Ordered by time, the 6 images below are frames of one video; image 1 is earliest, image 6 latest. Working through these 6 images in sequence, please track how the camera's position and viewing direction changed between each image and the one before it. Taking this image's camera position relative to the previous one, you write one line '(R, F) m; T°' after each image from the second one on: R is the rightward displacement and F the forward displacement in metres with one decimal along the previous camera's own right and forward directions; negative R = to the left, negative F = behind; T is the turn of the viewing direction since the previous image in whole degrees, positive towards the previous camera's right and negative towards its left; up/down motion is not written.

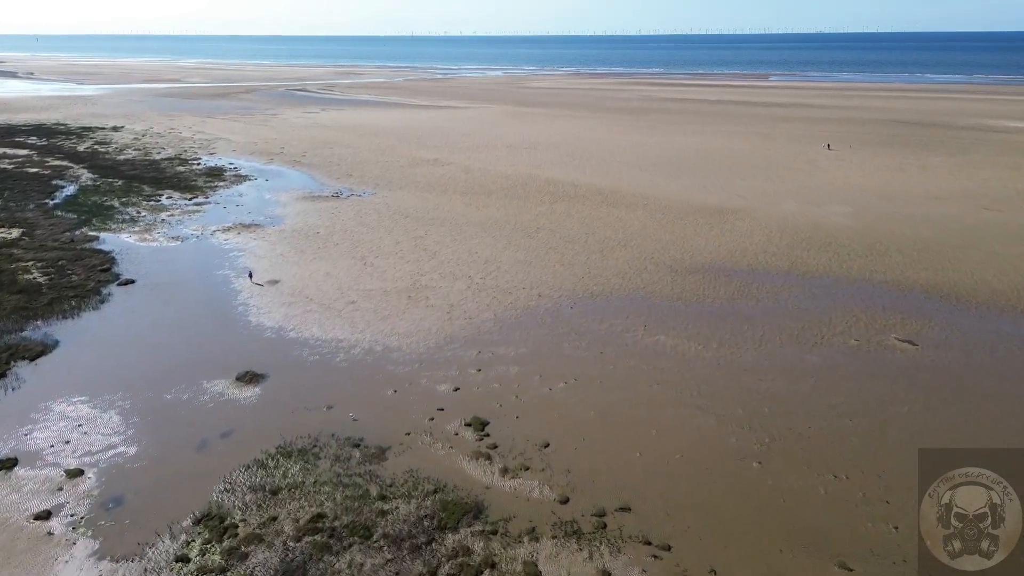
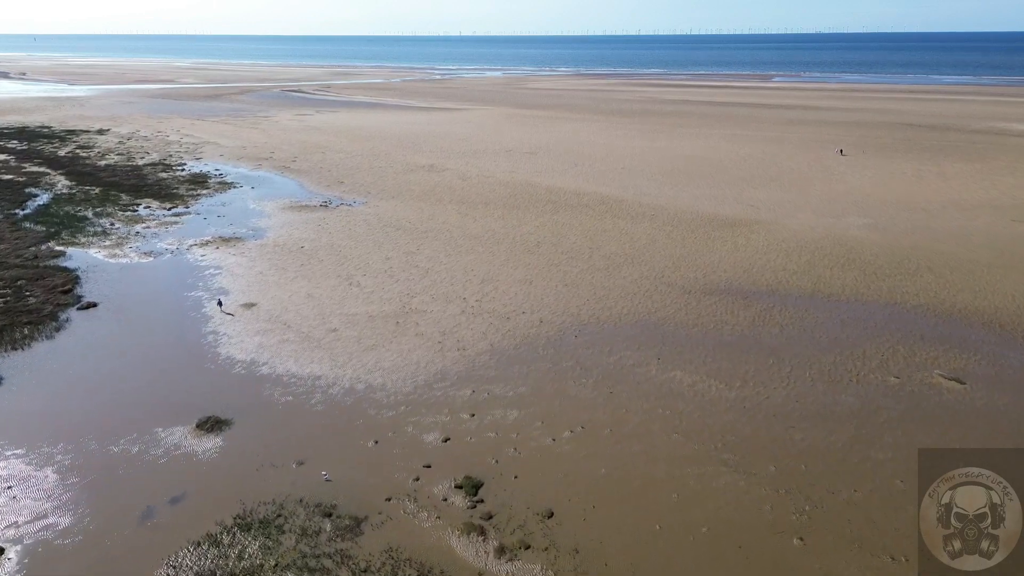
(0.0, +1.0) m; 0°
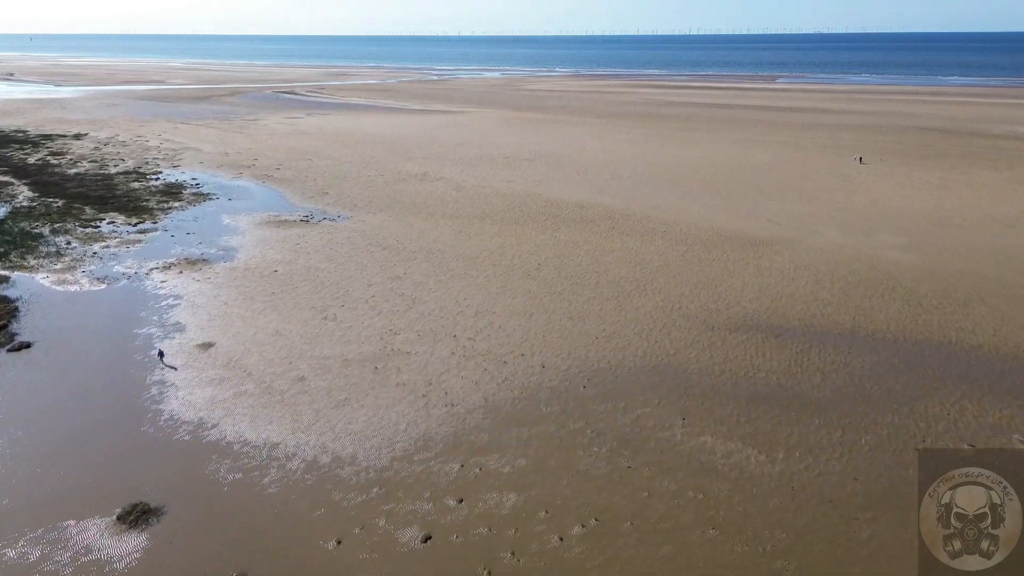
(0.0, +1.4) m; 0°
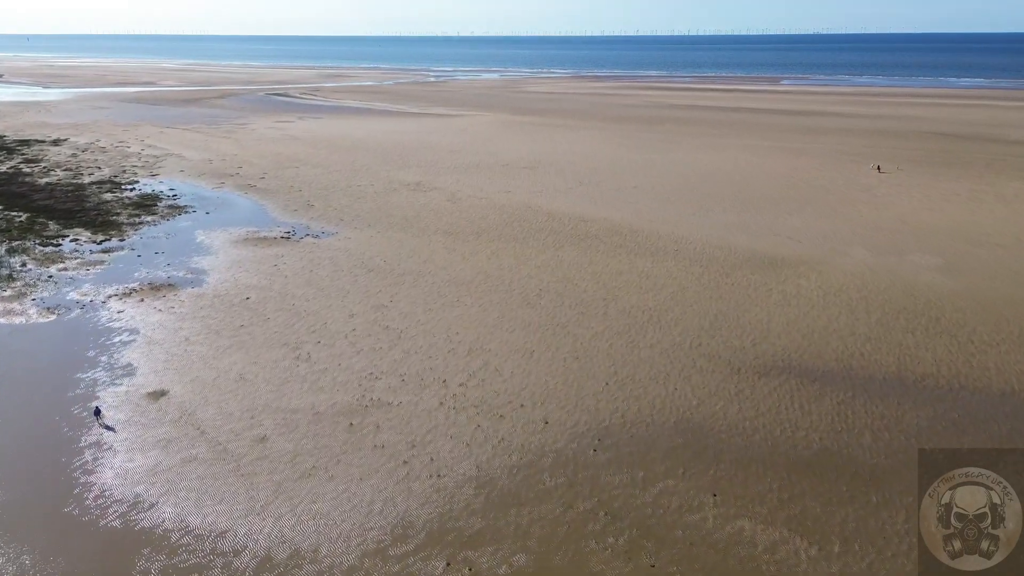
(0.0, +1.2) m; 0°
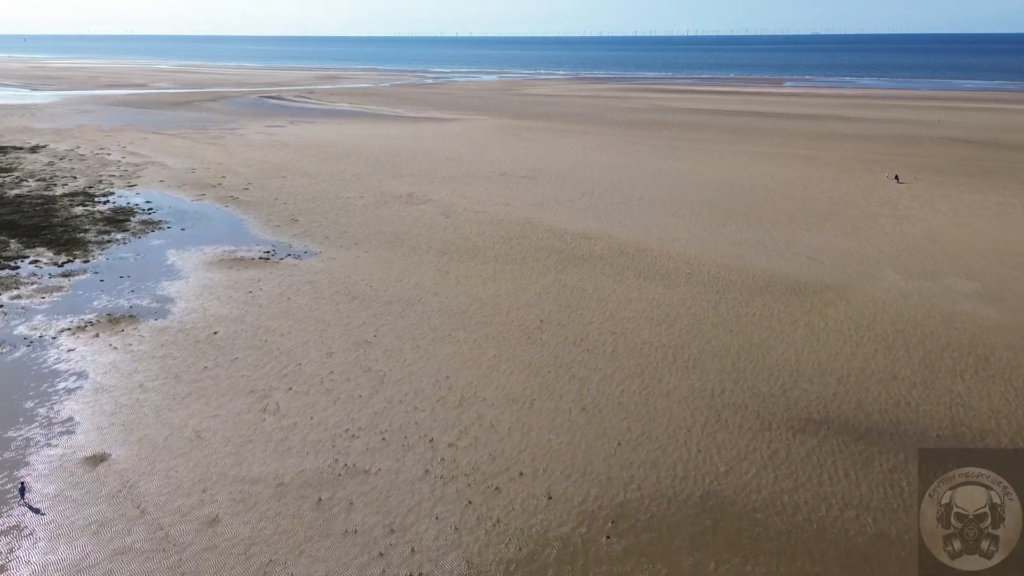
(0.0, +1.1) m; 0°
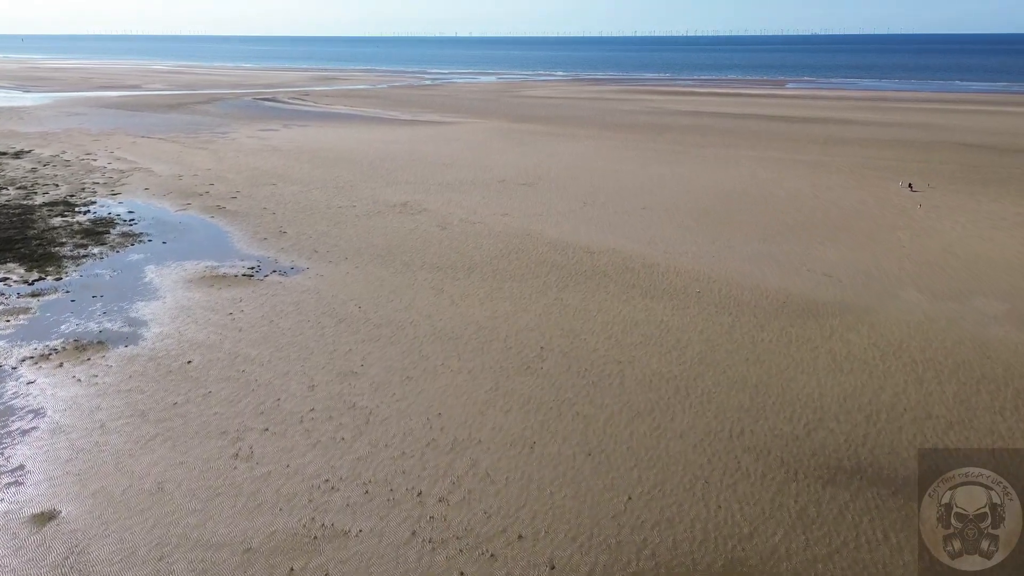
(0.0, +0.8) m; 0°
